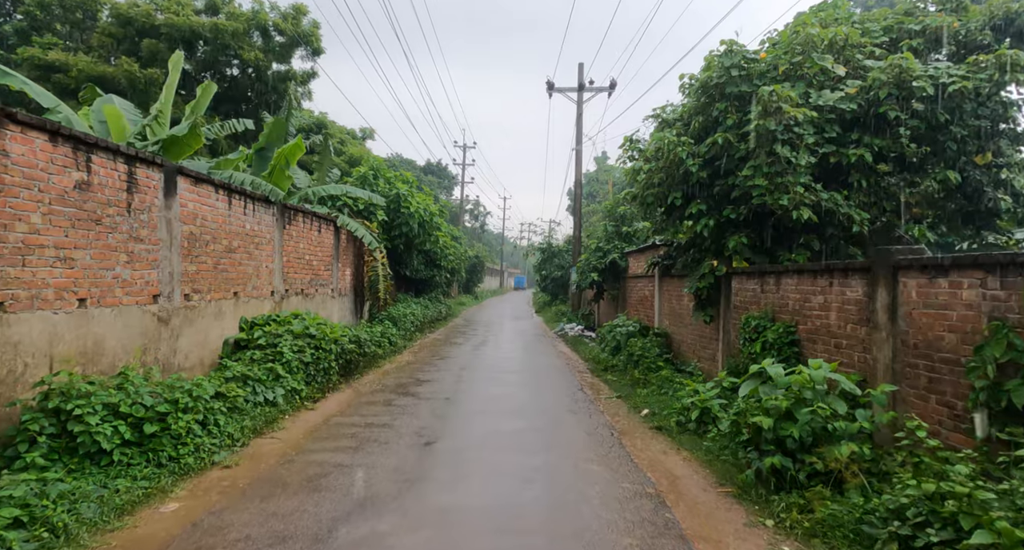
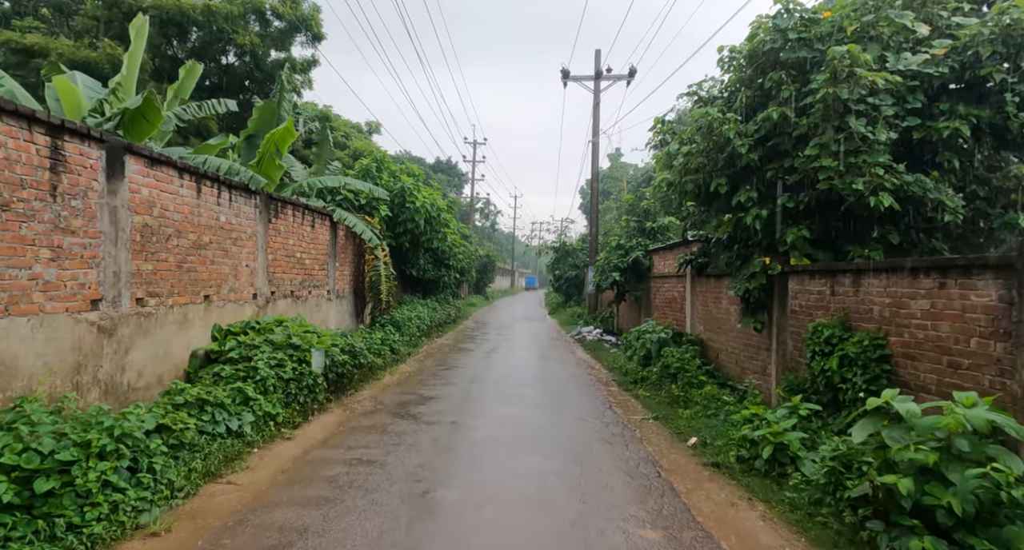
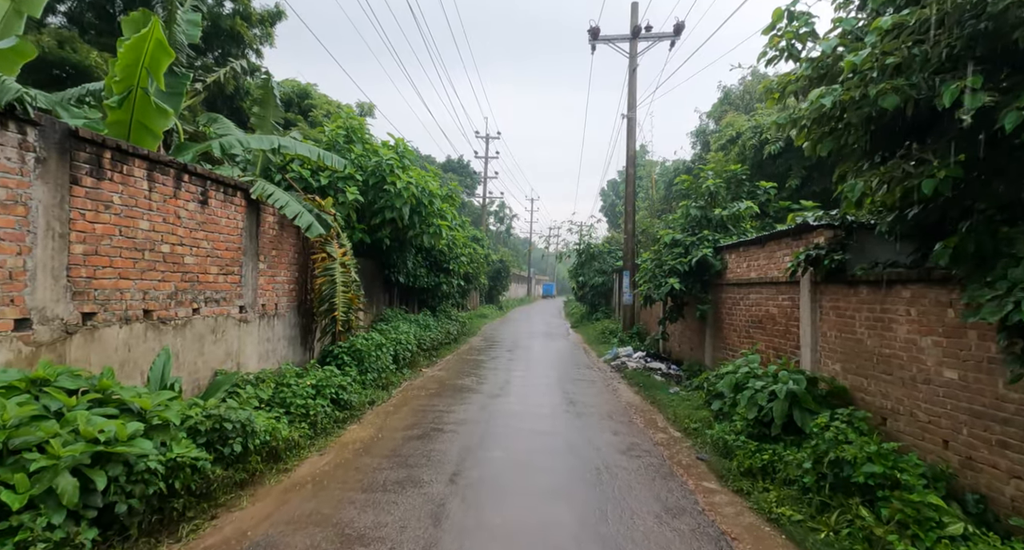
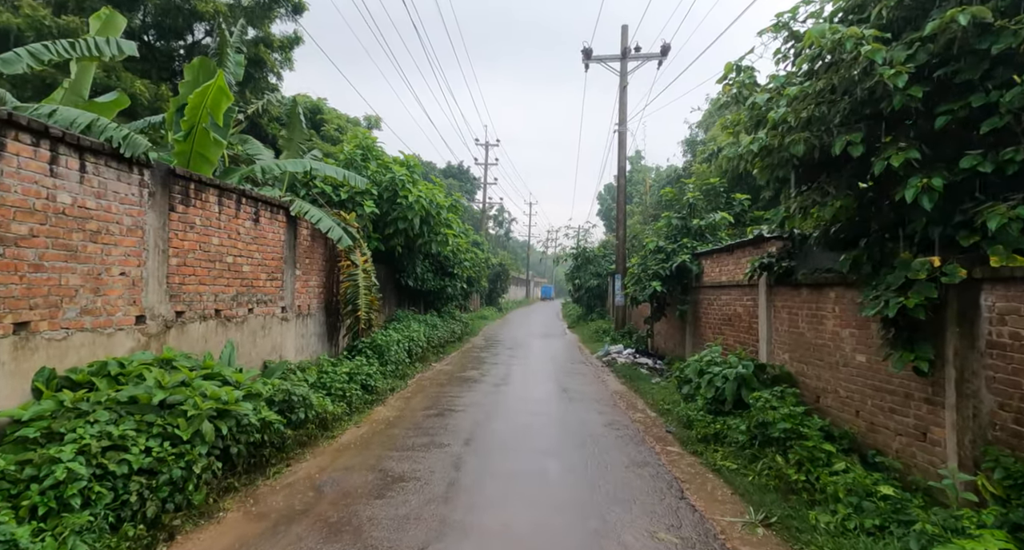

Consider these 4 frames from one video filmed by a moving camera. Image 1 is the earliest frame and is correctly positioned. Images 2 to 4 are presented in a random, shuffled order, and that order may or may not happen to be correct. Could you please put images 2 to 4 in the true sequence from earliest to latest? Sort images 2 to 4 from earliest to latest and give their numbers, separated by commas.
2, 4, 3
